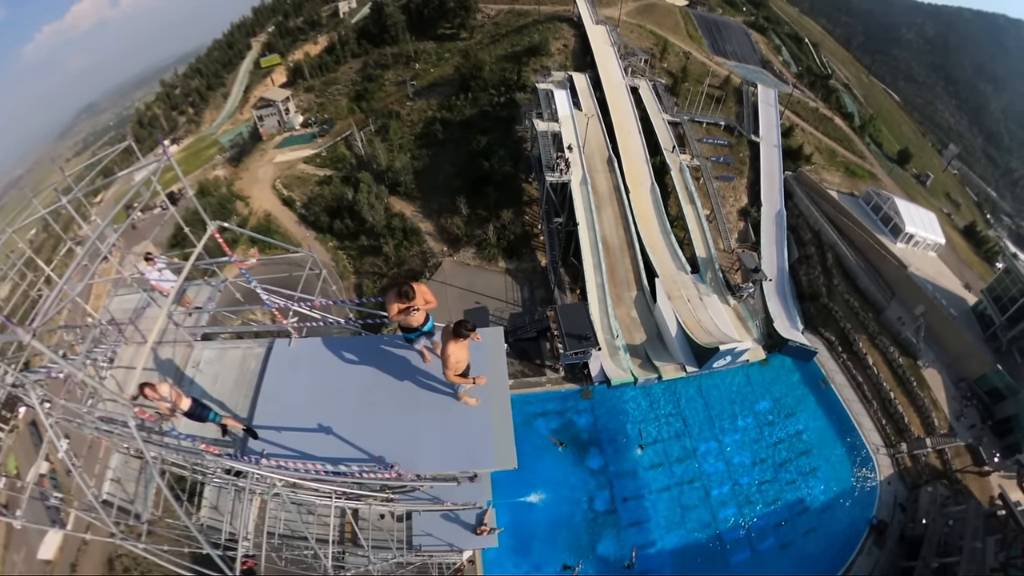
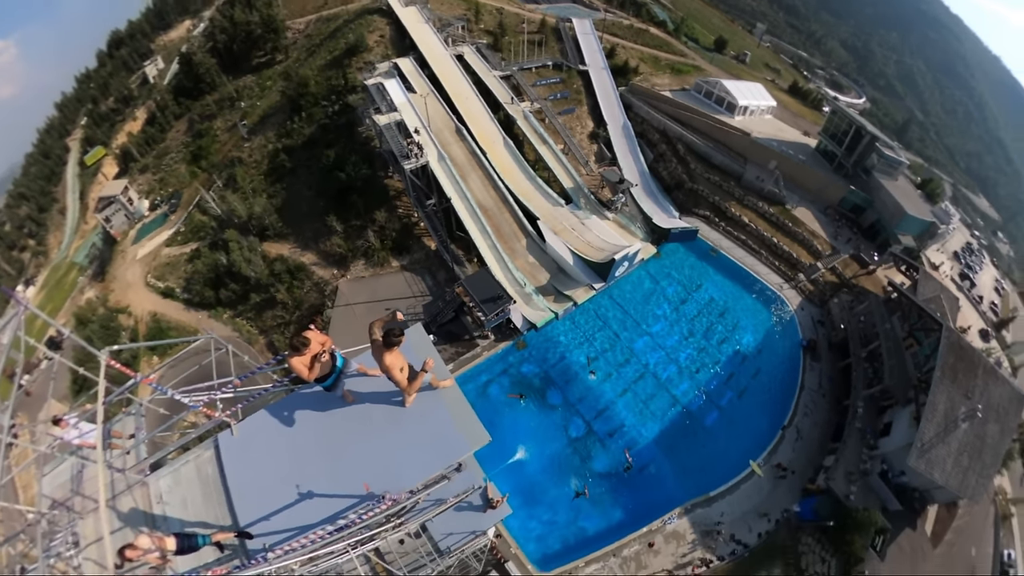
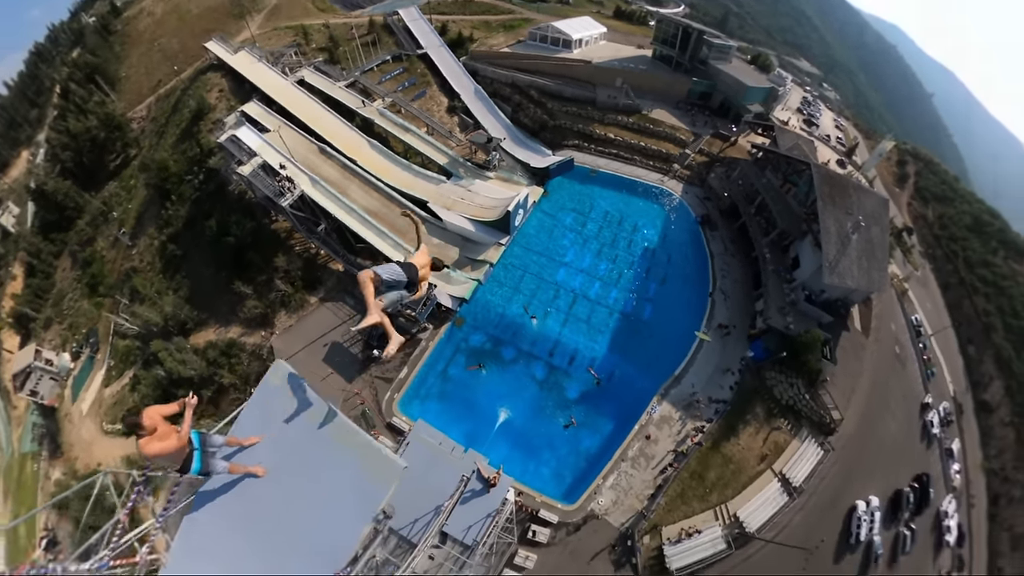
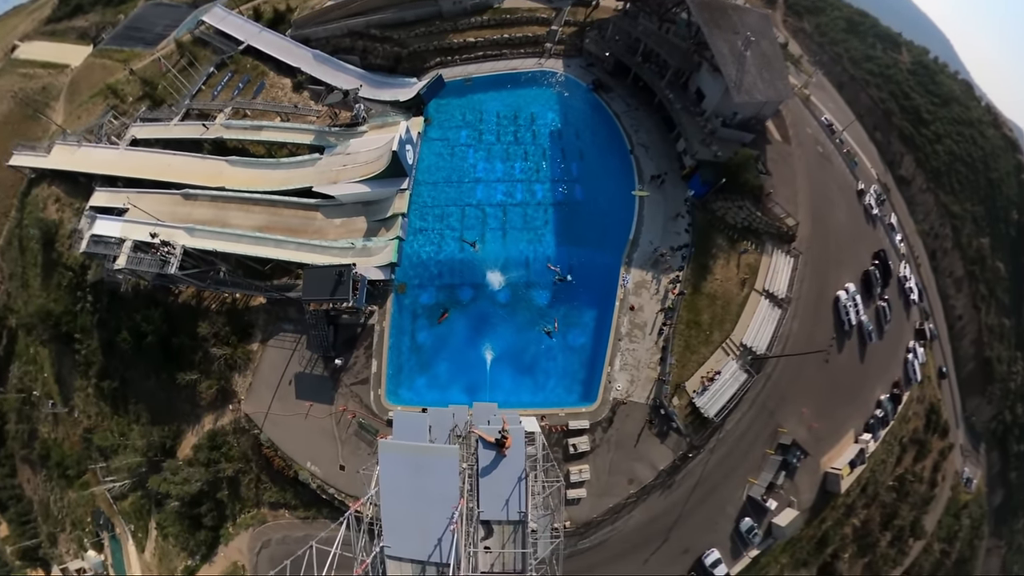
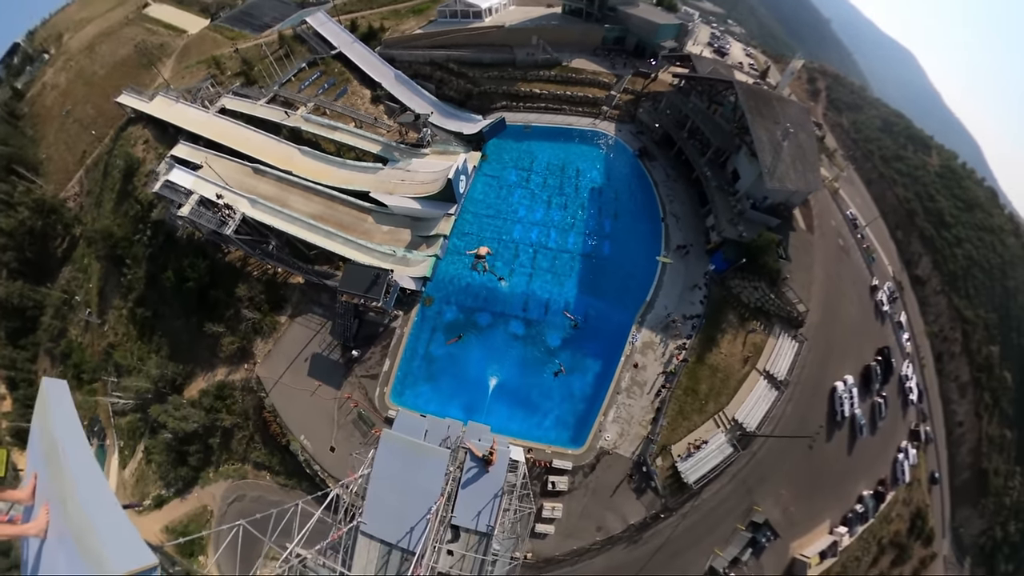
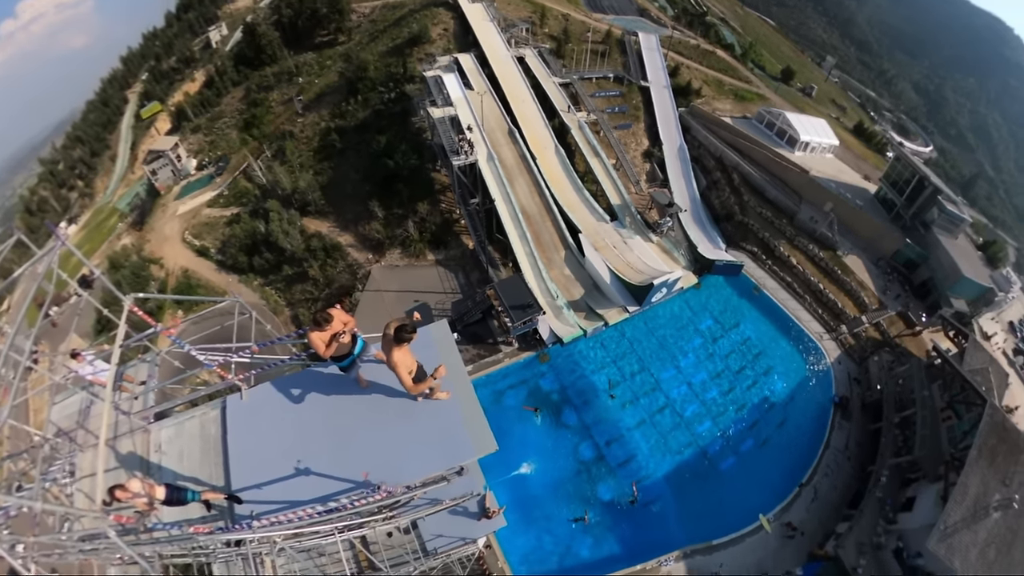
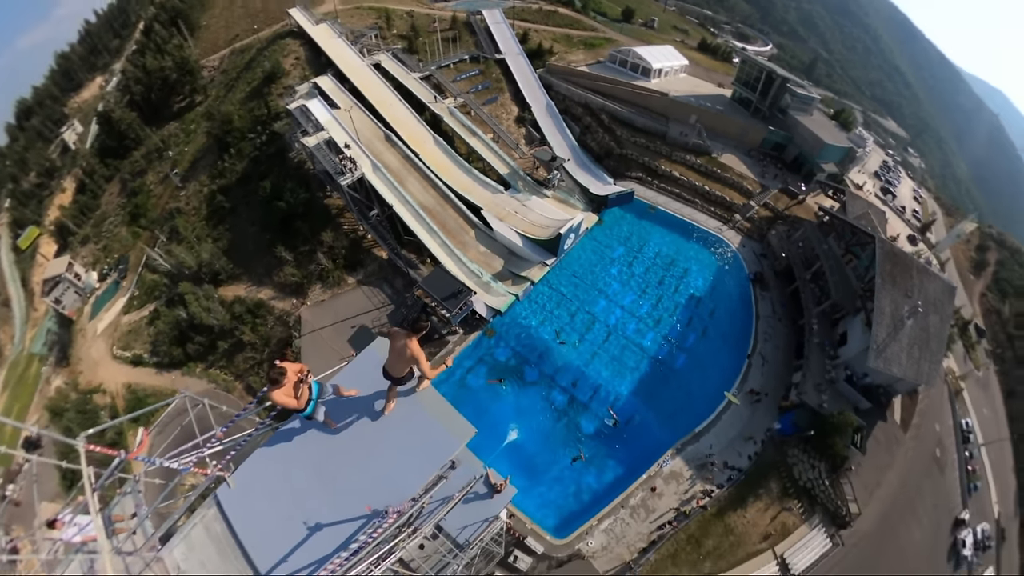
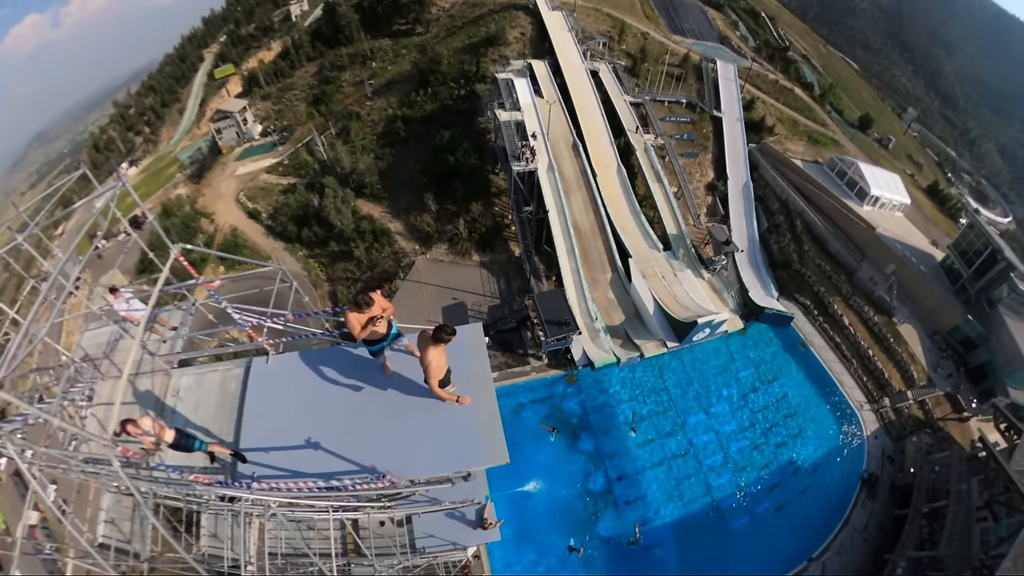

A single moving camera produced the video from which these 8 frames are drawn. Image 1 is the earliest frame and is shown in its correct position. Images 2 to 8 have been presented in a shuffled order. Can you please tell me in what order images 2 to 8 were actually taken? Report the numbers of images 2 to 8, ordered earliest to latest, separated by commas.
8, 6, 2, 7, 3, 5, 4
